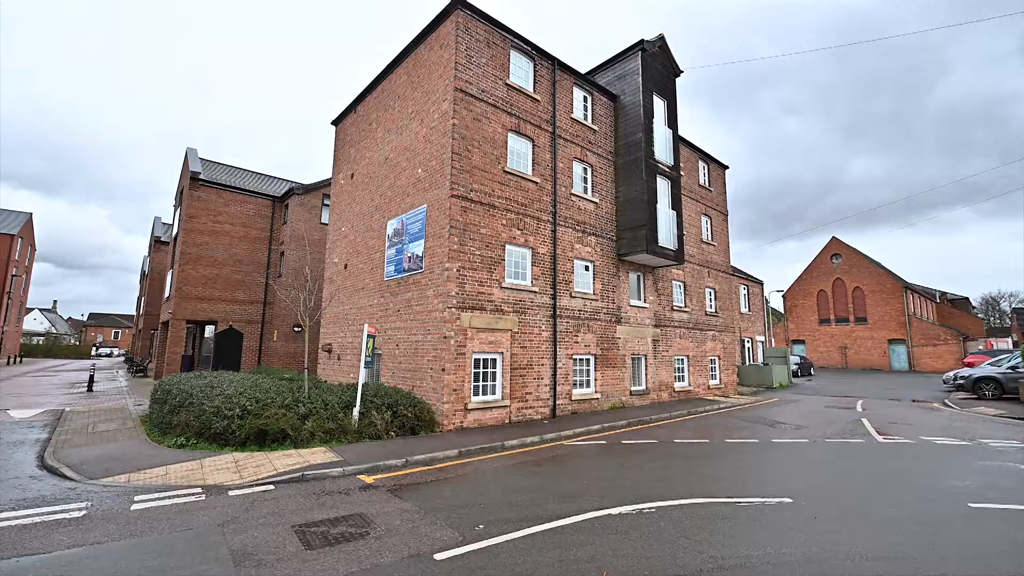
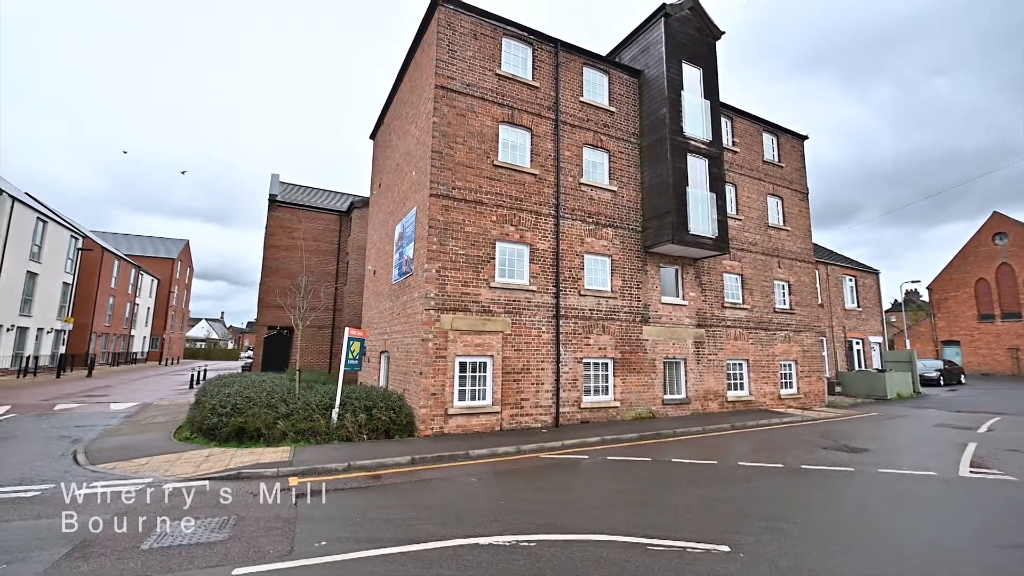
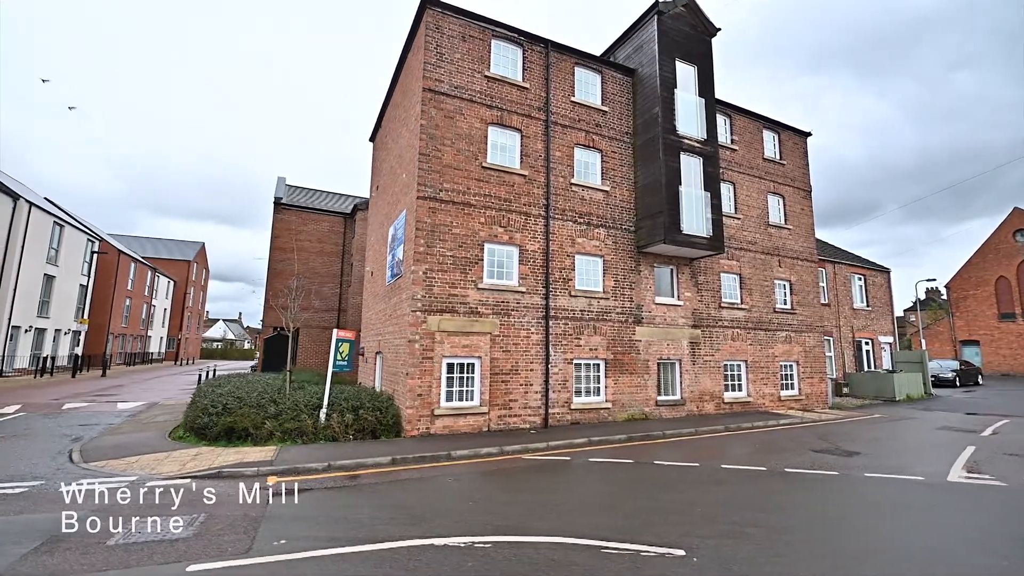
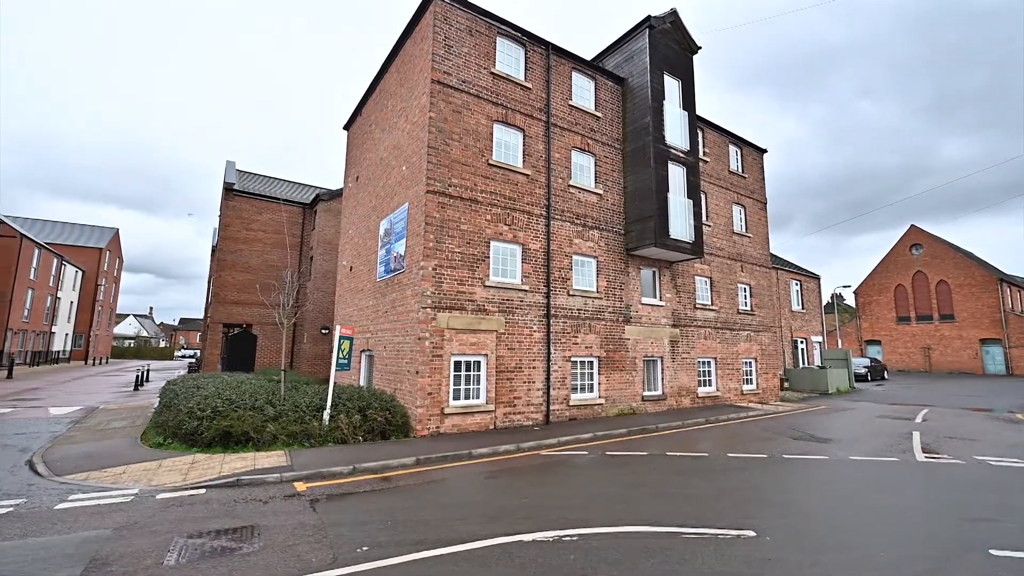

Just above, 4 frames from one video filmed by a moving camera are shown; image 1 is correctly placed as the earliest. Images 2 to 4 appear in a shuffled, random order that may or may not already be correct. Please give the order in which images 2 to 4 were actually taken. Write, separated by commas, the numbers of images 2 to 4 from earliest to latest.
4, 2, 3
